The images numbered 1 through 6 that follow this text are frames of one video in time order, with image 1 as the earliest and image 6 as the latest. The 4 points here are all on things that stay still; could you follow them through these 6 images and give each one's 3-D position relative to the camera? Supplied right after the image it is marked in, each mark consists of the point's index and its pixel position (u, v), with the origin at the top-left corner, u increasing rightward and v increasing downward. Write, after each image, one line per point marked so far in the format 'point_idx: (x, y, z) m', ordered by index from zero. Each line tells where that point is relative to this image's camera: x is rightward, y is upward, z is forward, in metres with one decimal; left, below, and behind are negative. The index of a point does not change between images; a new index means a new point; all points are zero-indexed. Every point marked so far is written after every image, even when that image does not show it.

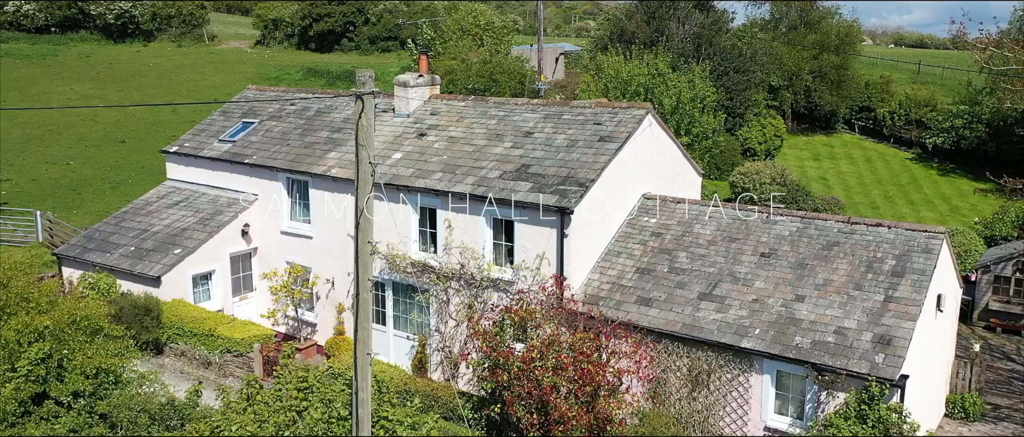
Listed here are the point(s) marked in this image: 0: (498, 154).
0: (-0.2, +0.8, +15.5) m
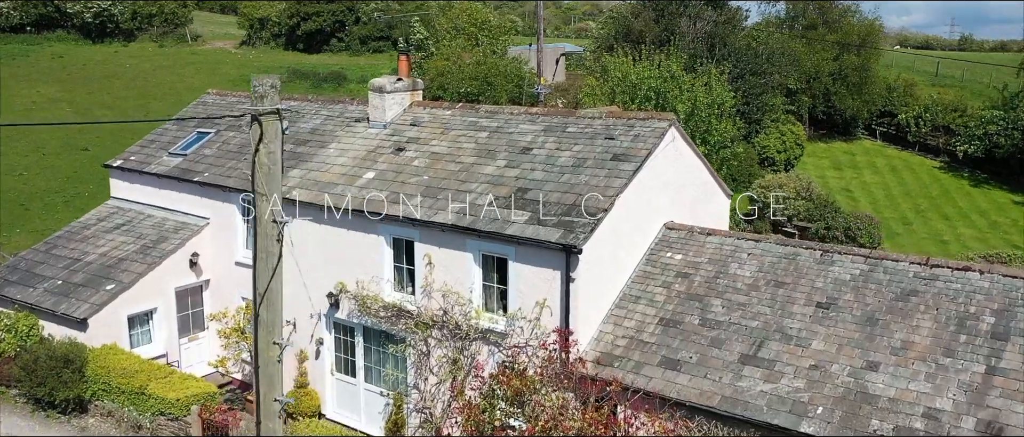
0: (-0.2, +0.5, +12.8) m
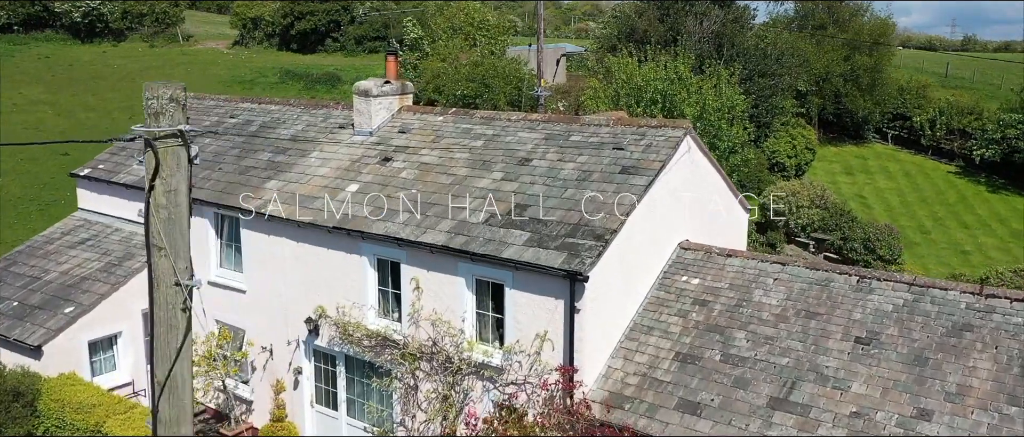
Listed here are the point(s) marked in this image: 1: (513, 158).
0: (-0.3, +0.3, +11.5) m
1: (0.0, +0.6, +12.1) m
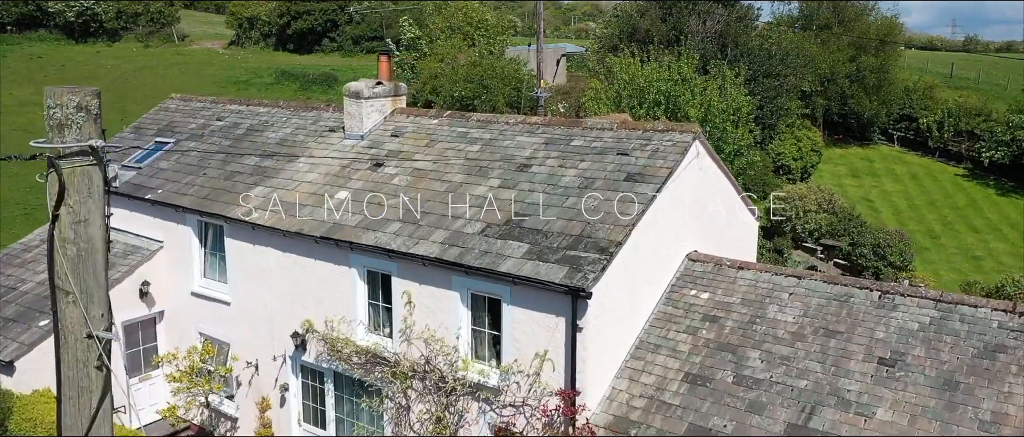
0: (-0.3, +0.2, +10.9) m
1: (0.0, +0.5, +11.5) m
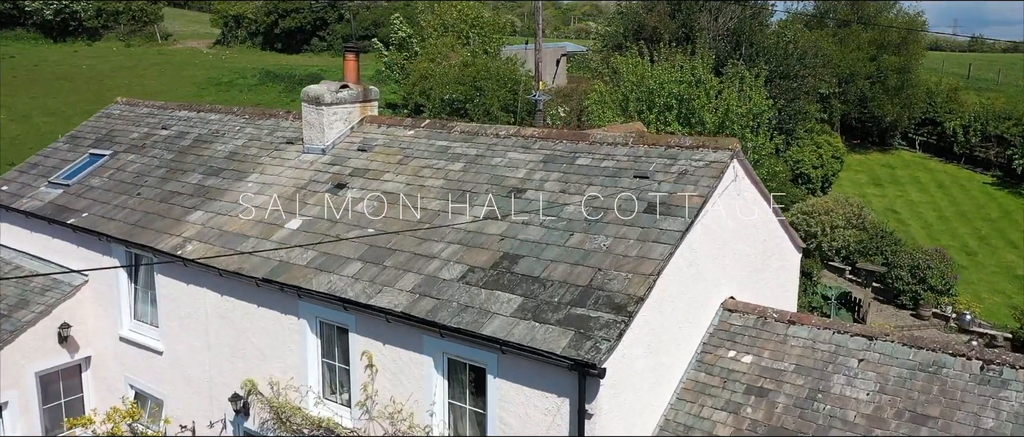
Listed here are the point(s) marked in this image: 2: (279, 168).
0: (-0.4, -0.1, +8.7) m
1: (-0.1, +0.2, +9.3) m
2: (-2.1, +0.5, +11.2) m
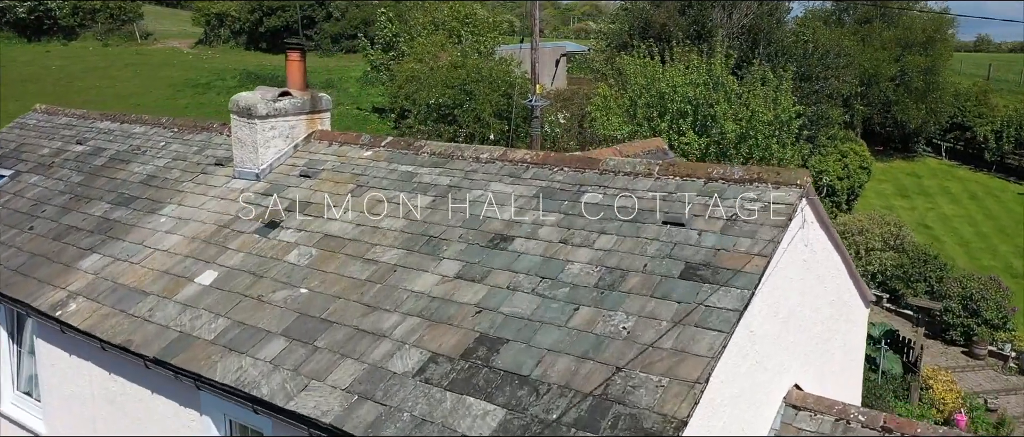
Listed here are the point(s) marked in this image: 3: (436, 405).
0: (-0.4, -0.4, +6.3) m
1: (-0.2, -0.1, +6.9) m
2: (-2.2, +0.2, +8.8) m
3: (-0.3, -0.8, +5.2) m
